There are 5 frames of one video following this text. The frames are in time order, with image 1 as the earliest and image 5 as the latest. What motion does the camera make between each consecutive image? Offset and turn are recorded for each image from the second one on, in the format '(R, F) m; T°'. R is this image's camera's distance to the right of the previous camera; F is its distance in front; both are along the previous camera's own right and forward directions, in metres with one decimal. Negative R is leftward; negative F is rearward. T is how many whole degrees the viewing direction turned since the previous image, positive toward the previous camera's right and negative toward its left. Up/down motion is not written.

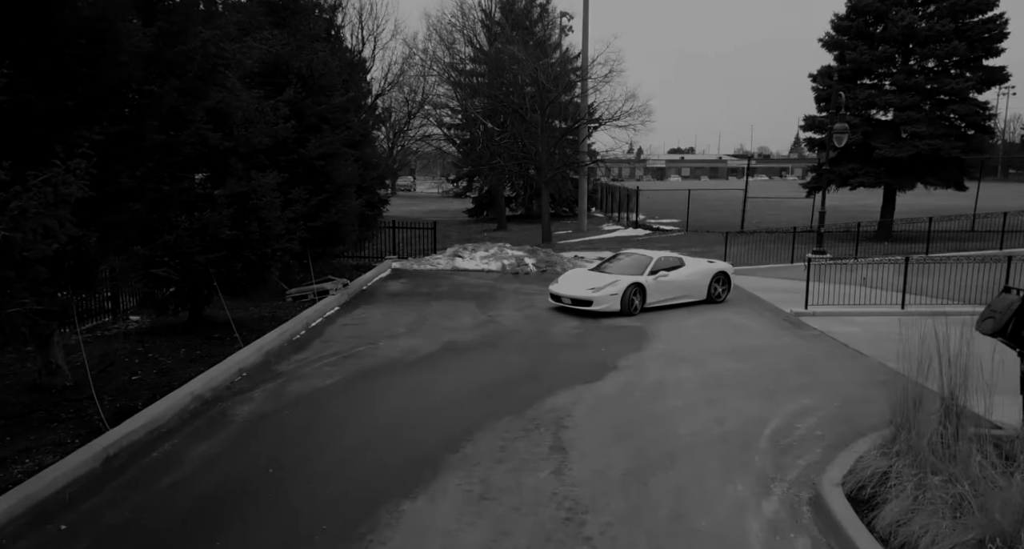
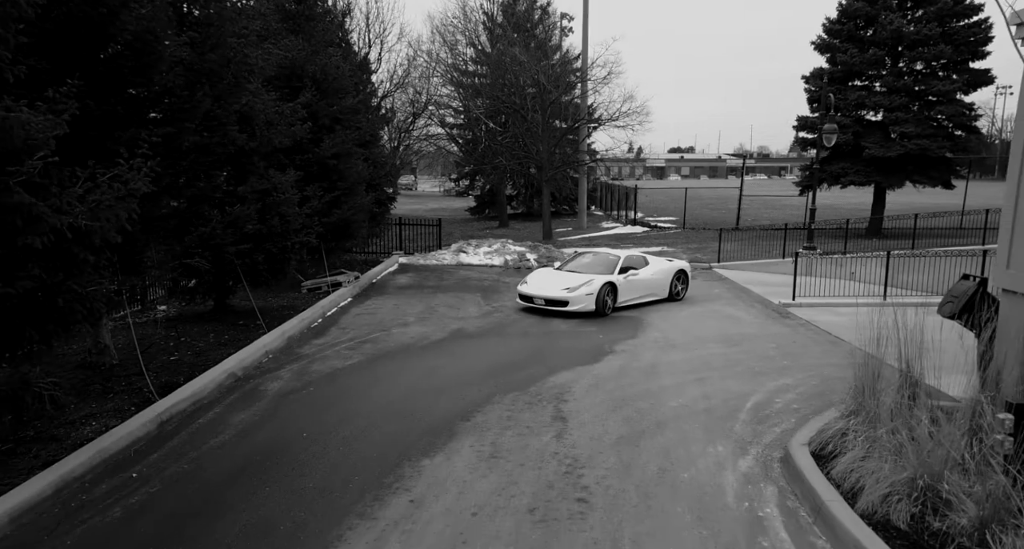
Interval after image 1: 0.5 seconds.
(-0.1, -0.7) m; 0°
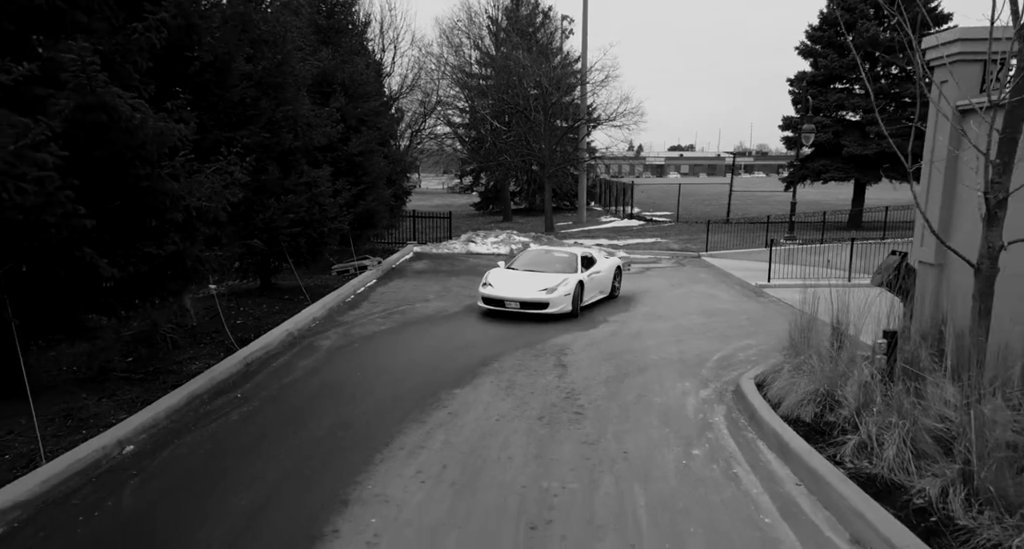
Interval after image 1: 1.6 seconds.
(-0.1, -1.6) m; 0°
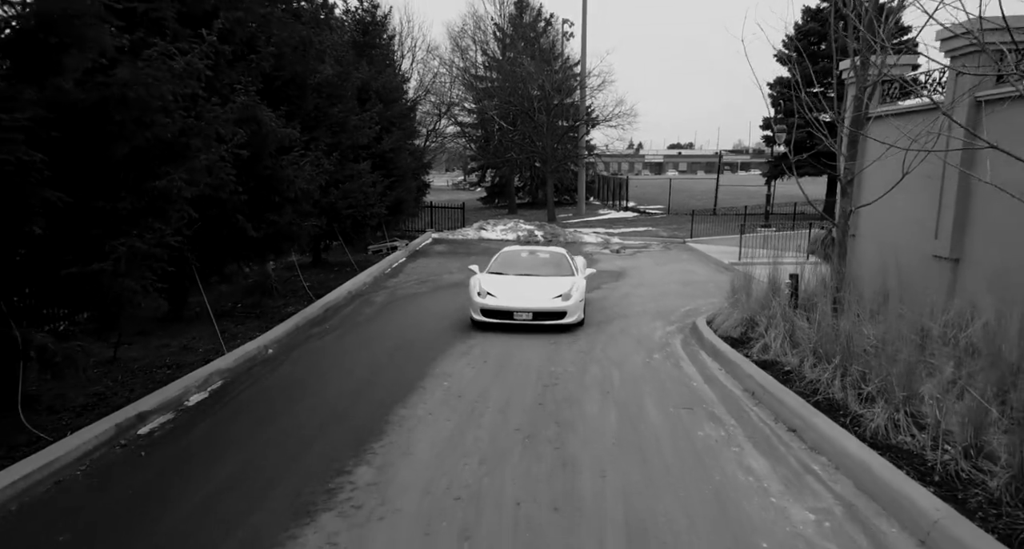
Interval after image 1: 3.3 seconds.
(-0.2, -2.5) m; 0°
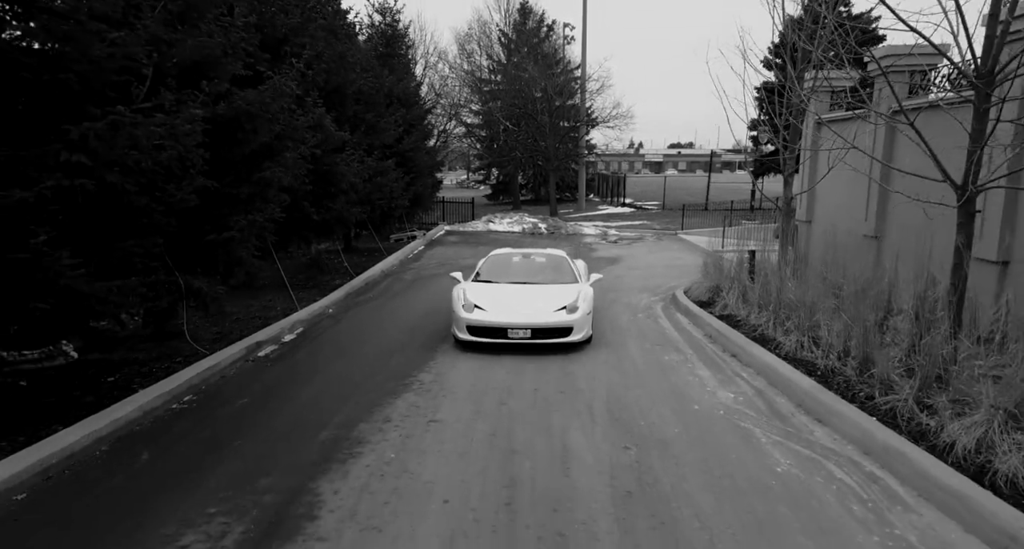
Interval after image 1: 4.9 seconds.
(-0.2, -1.9) m; 0°
